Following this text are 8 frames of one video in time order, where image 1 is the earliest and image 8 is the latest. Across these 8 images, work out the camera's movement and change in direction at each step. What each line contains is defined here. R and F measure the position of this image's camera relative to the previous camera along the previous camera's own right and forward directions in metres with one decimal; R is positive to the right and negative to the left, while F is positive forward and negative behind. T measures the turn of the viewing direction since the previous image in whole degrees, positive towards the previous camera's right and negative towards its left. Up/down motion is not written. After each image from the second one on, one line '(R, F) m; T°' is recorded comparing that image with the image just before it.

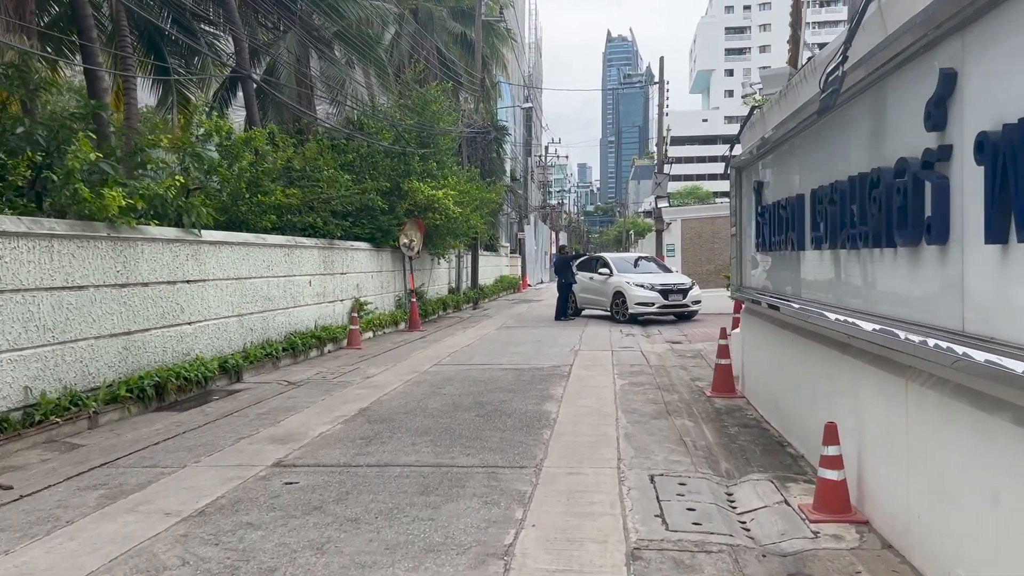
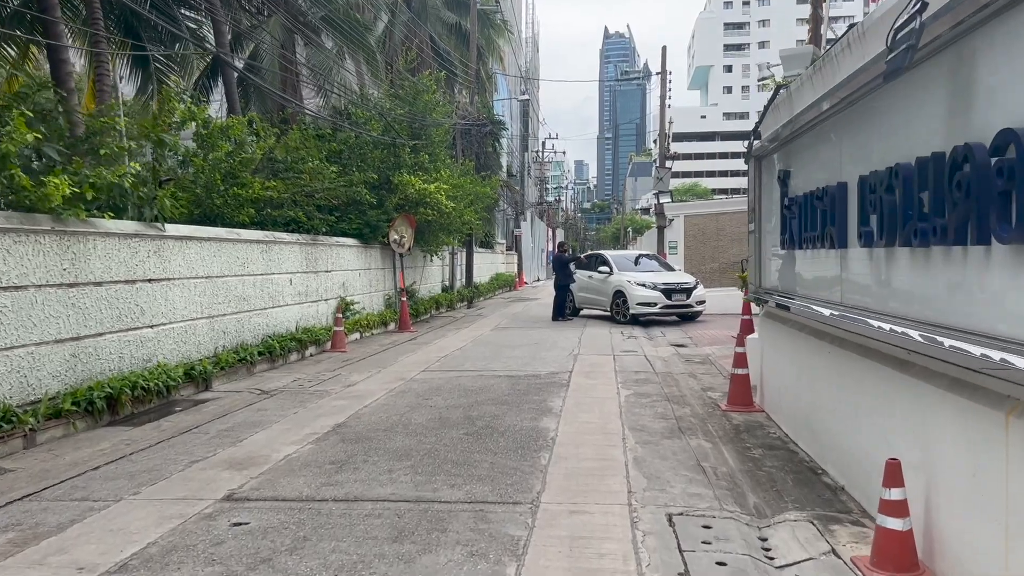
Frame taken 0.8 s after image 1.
(0.0, +0.9) m; 0°
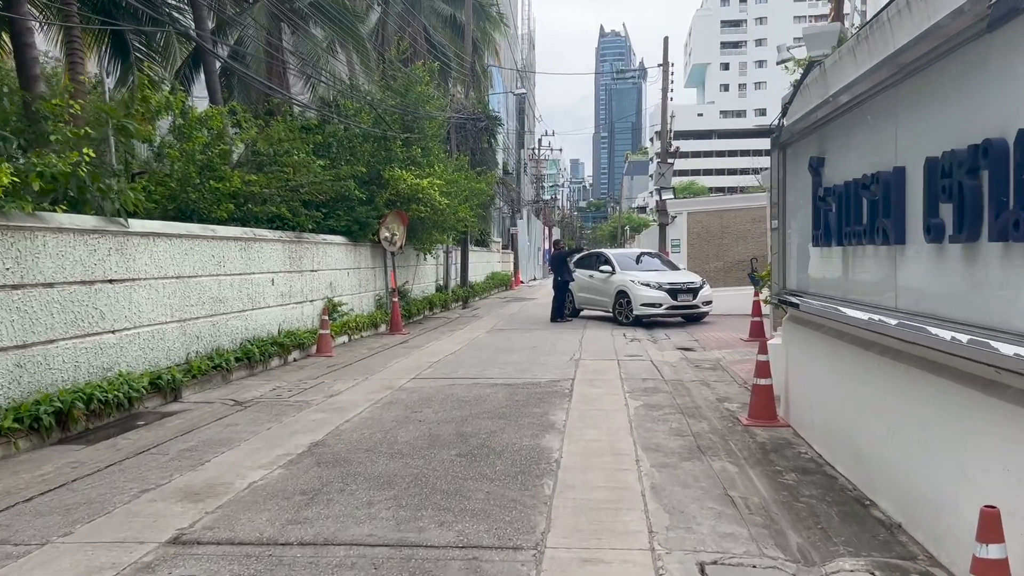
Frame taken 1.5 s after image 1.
(0.0, +0.8) m; 0°
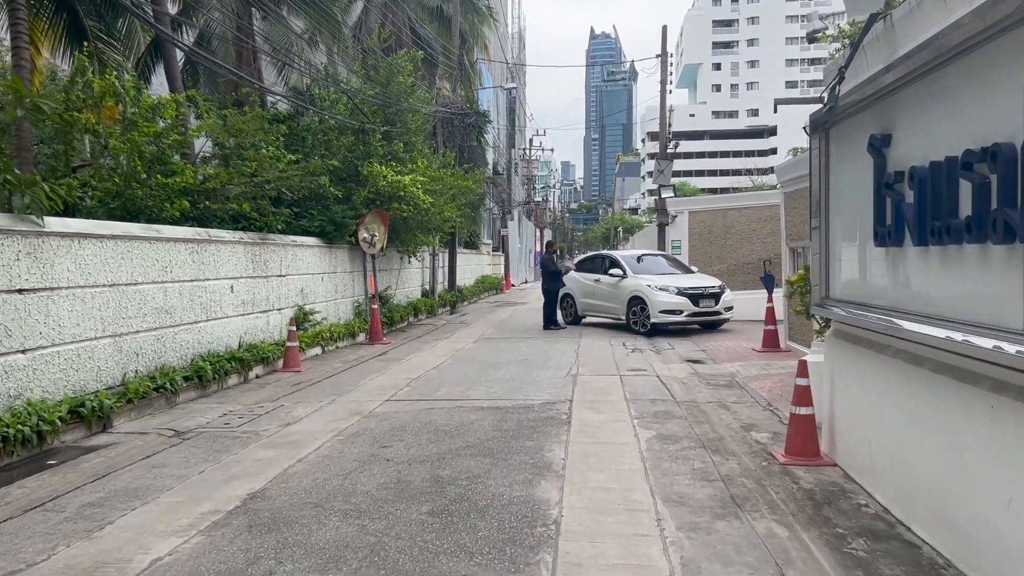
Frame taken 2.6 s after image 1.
(0.0, +1.3) m; 0°
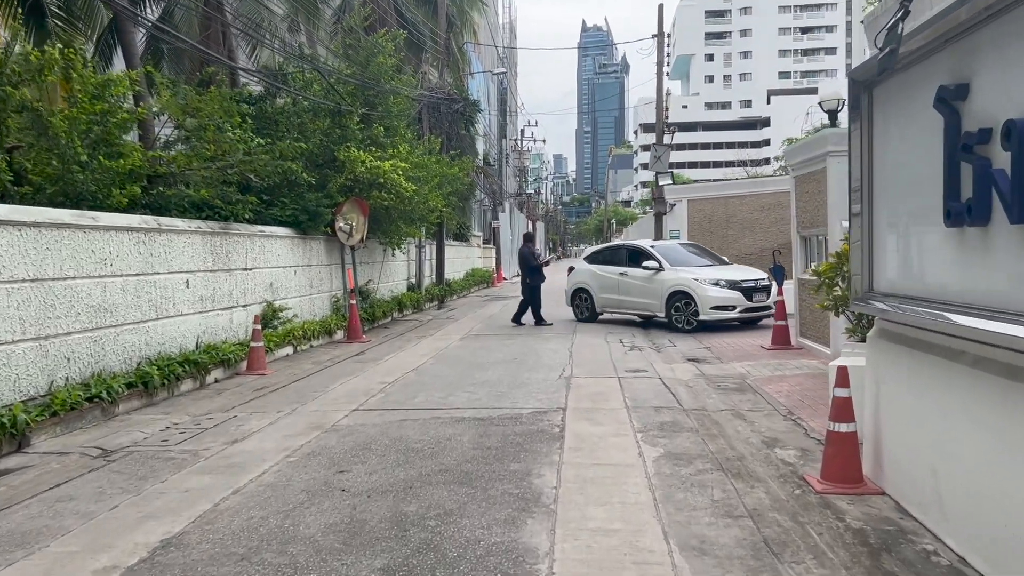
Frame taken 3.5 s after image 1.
(+0.1, +1.0) m; 0°
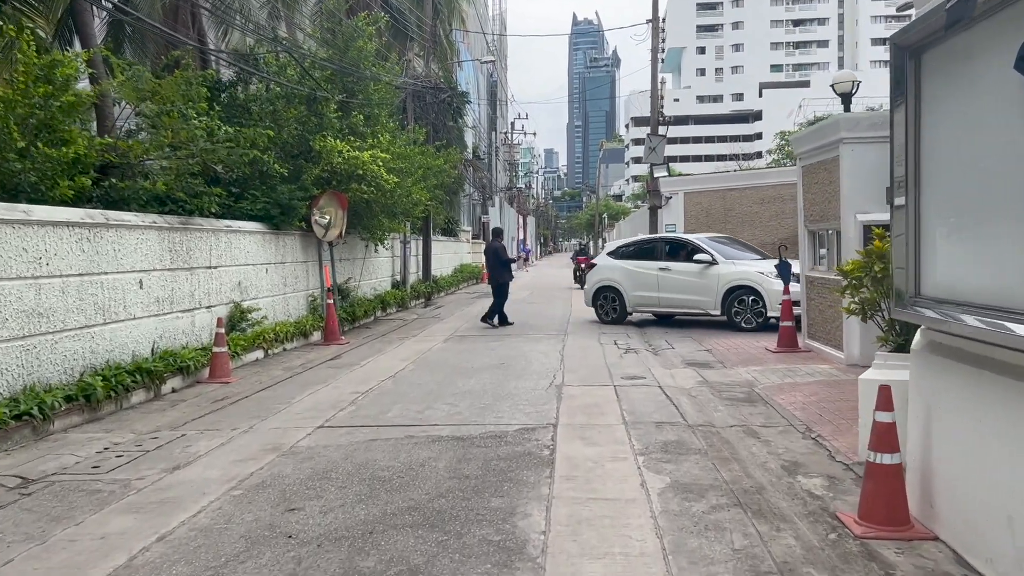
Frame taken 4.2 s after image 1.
(0.0, +0.8) m; 0°
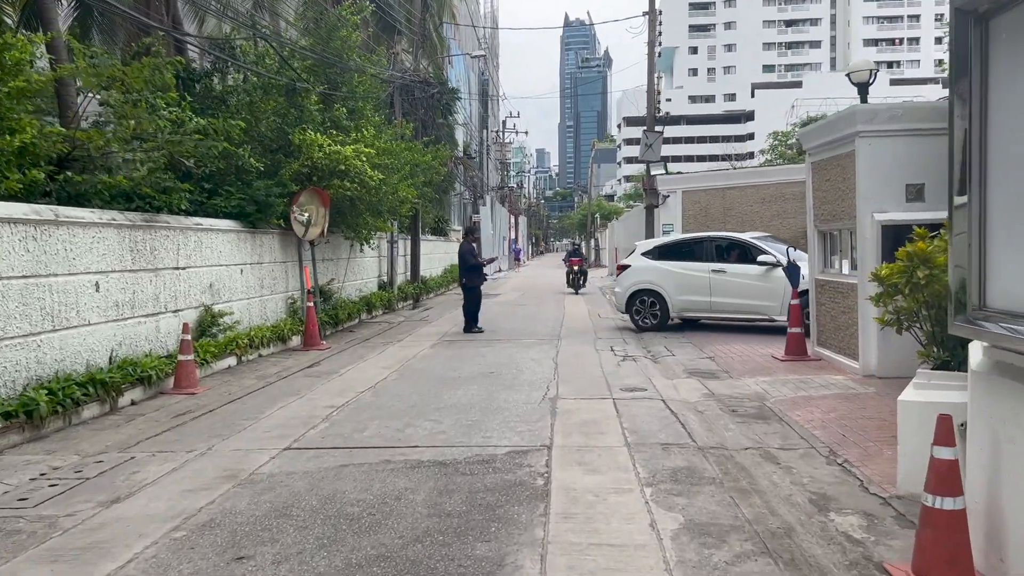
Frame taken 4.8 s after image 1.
(0.0, +0.7) m; 0°
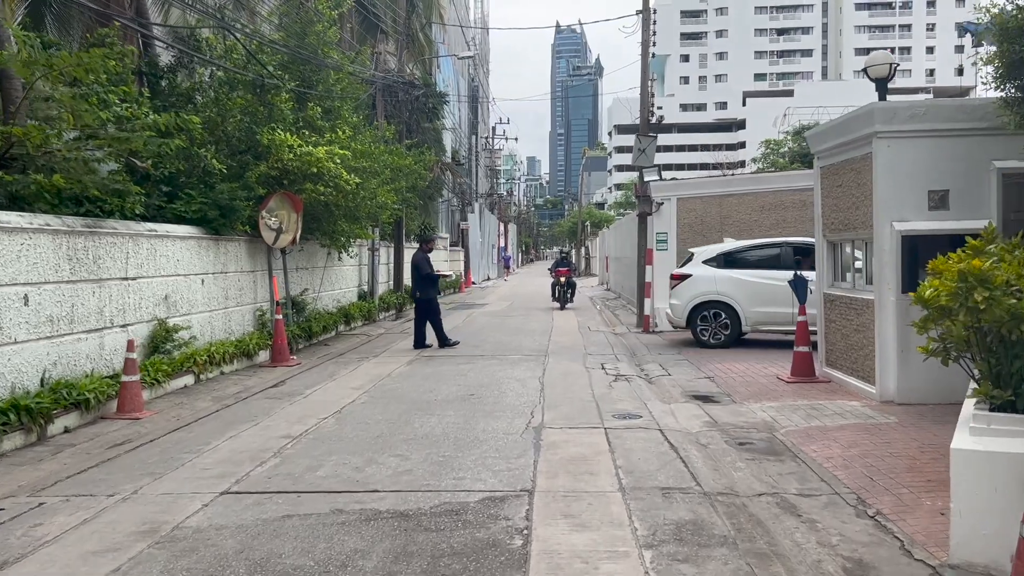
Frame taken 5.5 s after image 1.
(+0.1, +0.8) m; +1°
